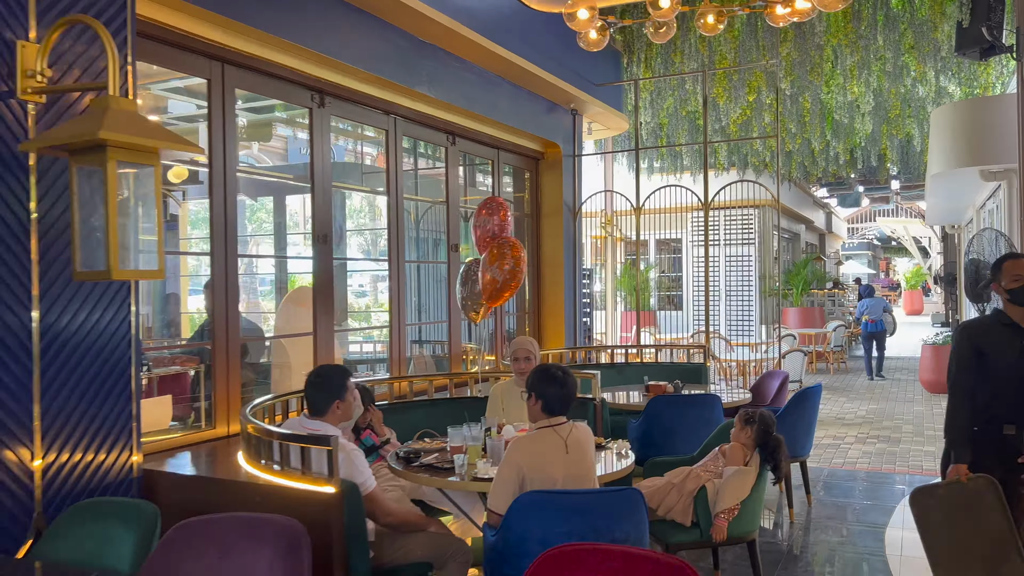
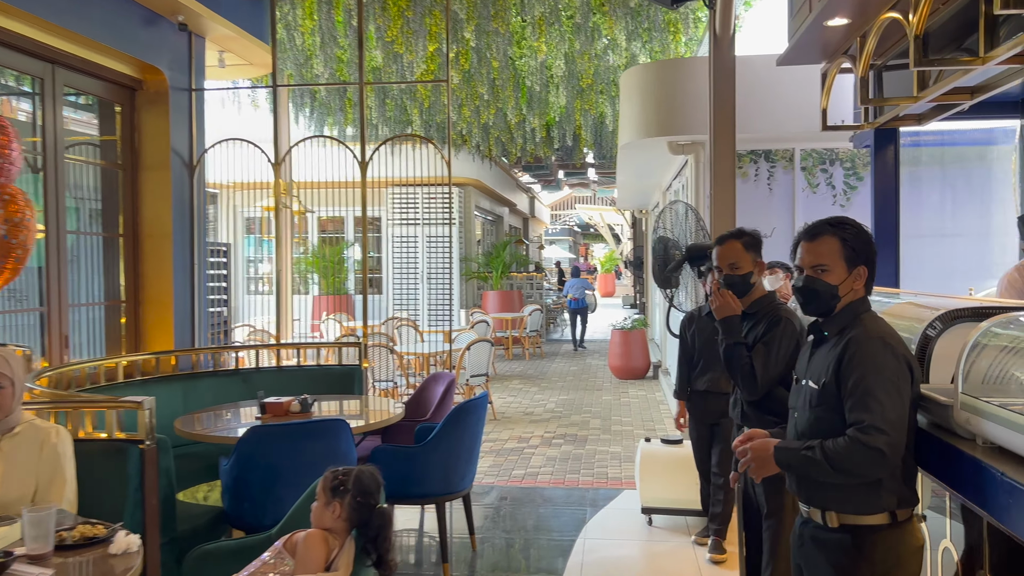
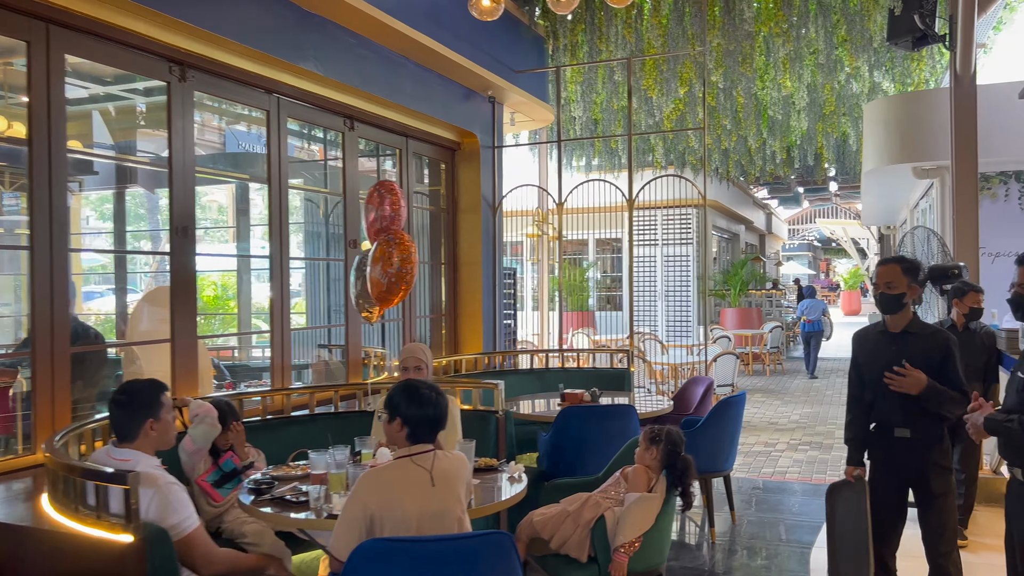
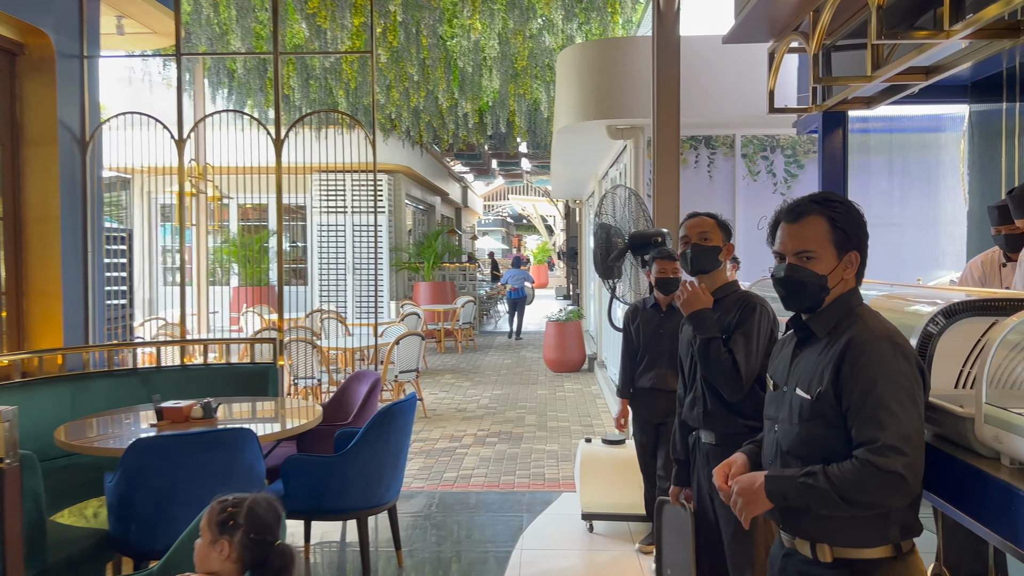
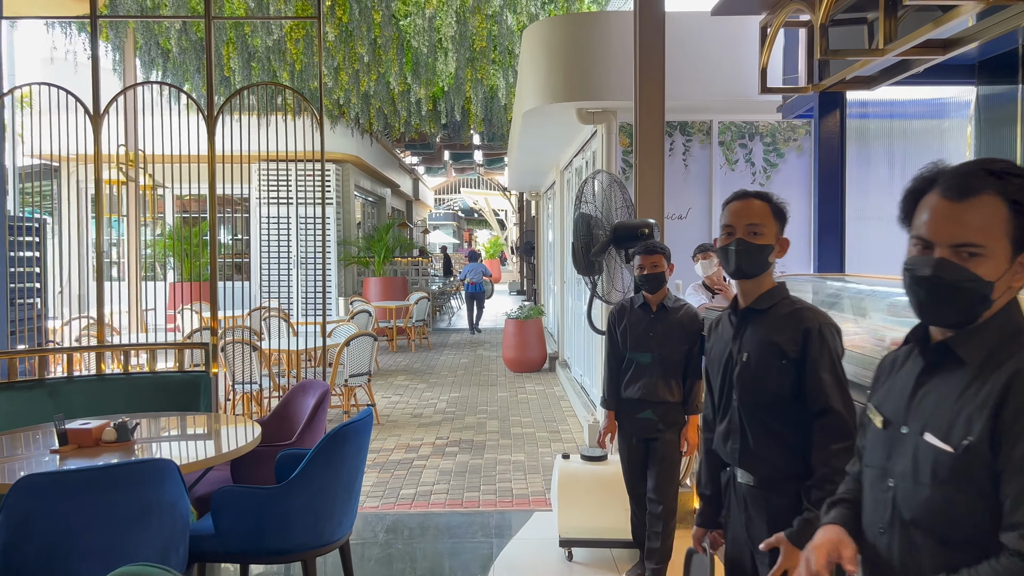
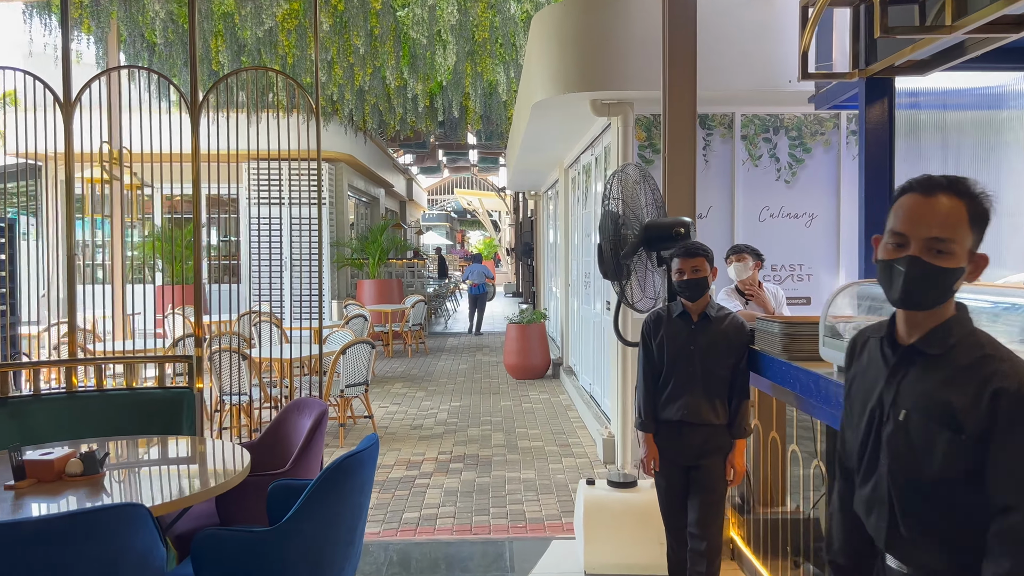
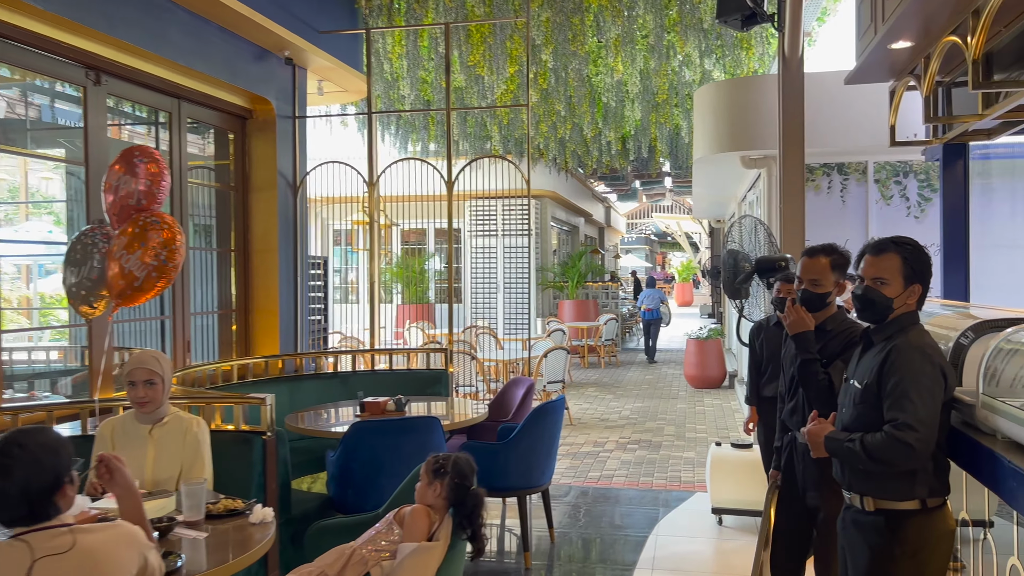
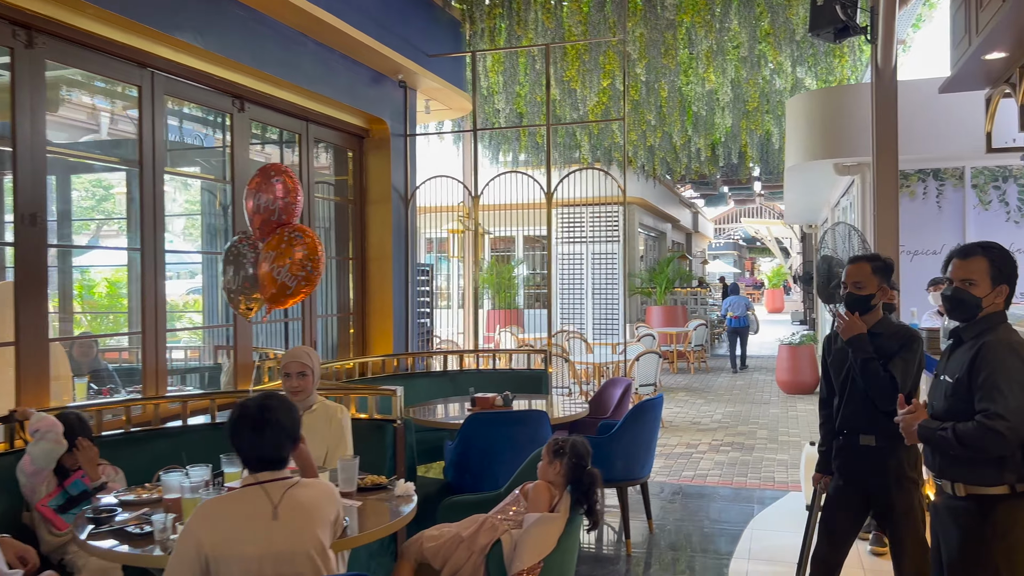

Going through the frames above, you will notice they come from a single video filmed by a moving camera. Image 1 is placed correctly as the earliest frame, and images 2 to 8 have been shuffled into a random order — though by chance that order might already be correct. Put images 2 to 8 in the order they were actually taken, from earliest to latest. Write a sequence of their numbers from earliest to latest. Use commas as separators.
3, 8, 7, 2, 4, 5, 6
